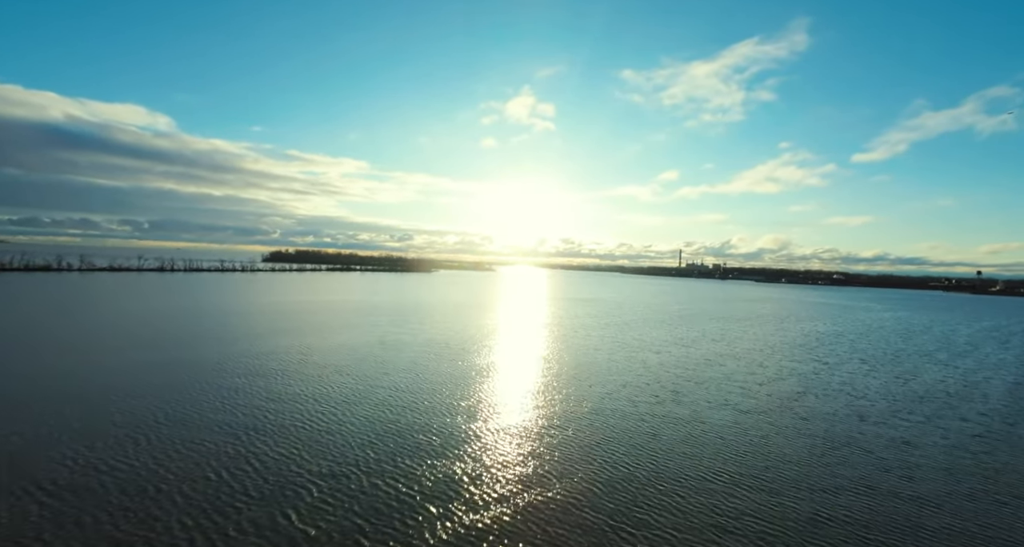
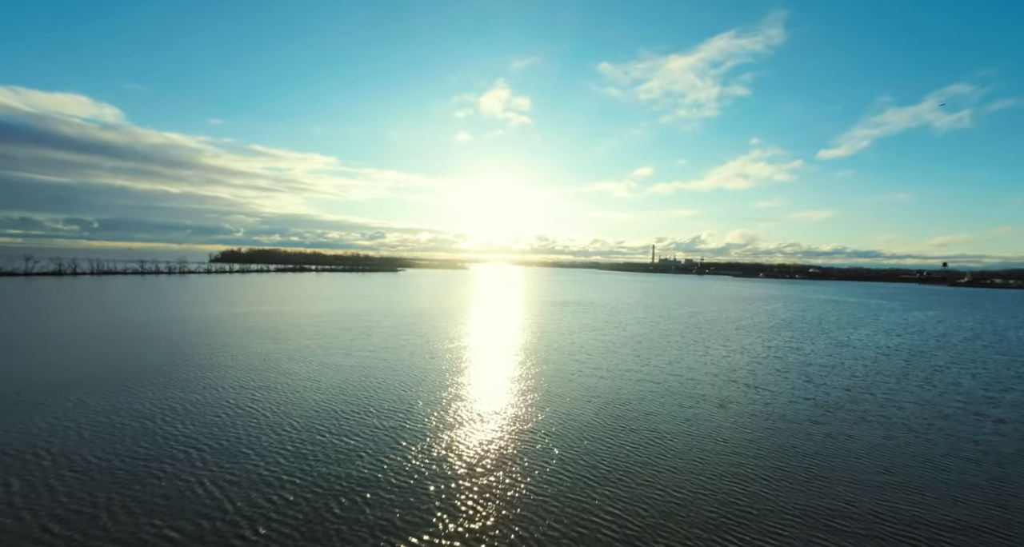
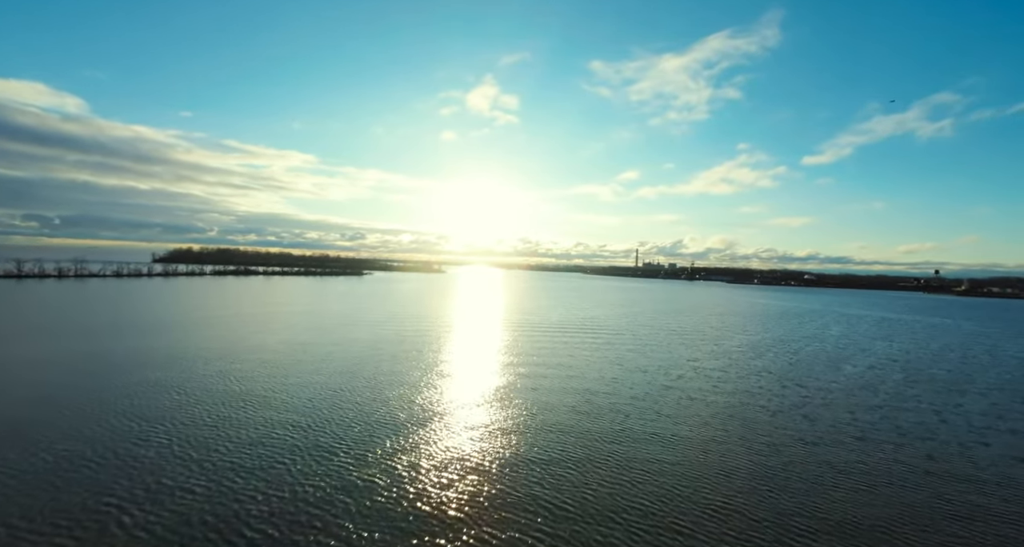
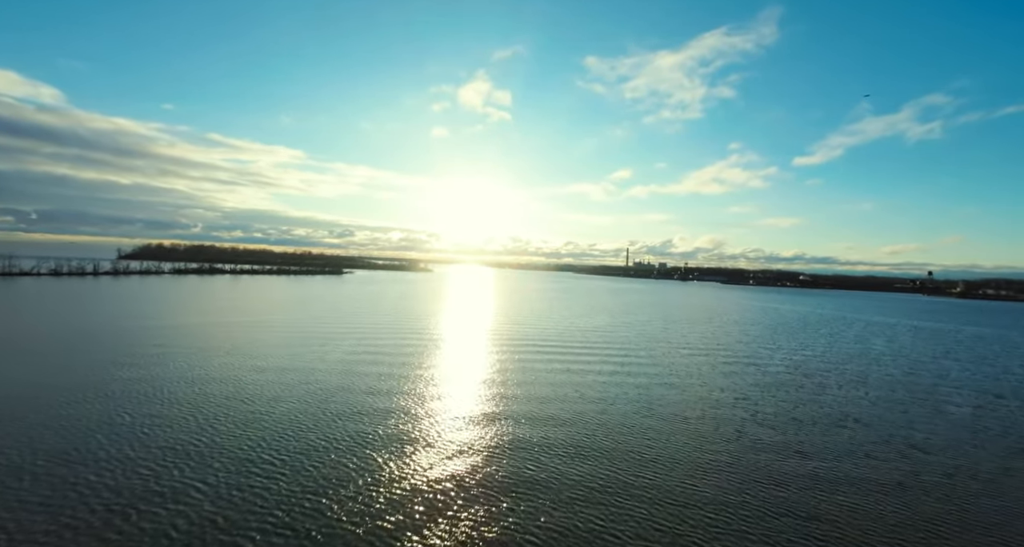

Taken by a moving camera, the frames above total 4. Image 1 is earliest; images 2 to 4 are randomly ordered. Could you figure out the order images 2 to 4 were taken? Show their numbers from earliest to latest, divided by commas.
2, 3, 4
